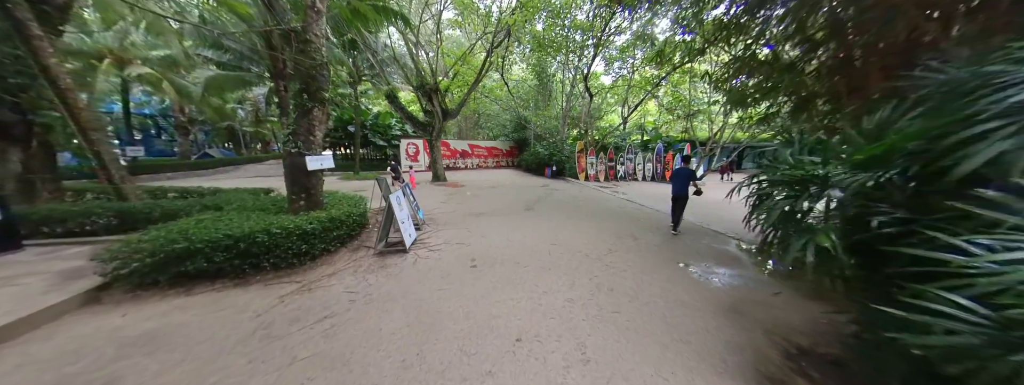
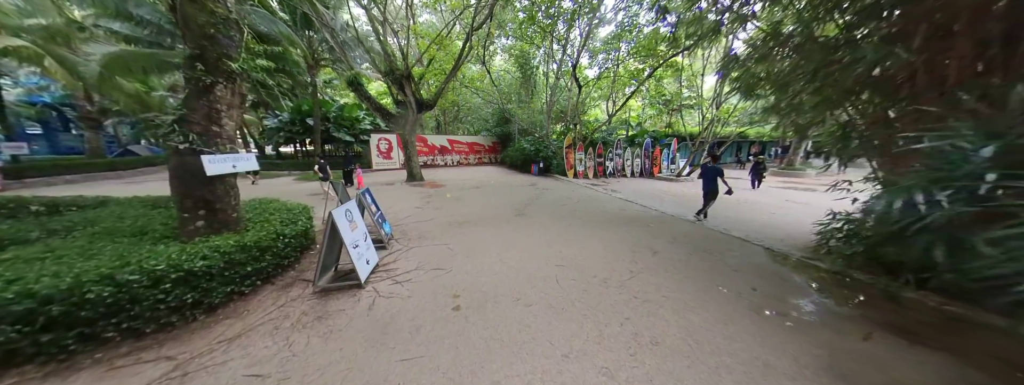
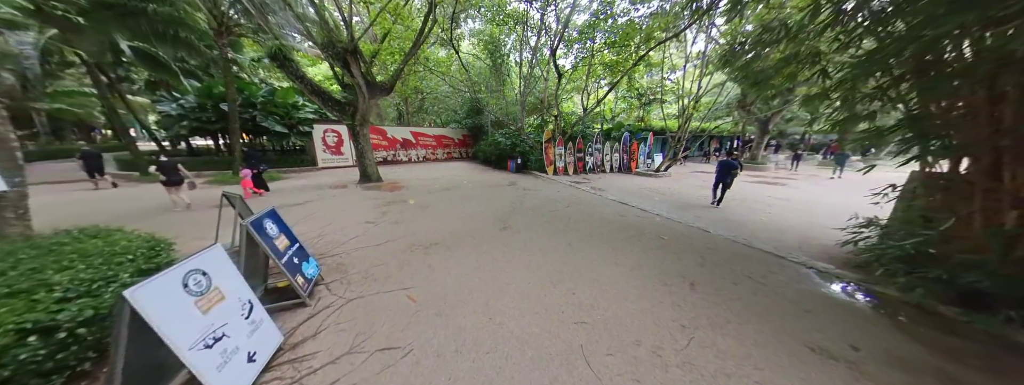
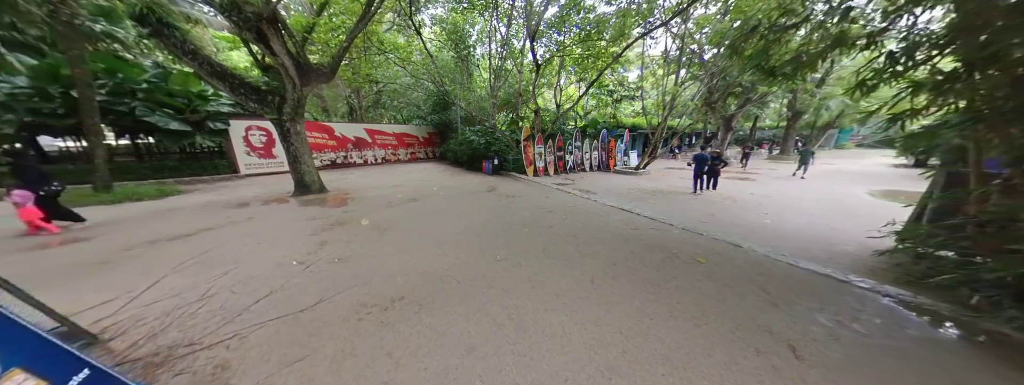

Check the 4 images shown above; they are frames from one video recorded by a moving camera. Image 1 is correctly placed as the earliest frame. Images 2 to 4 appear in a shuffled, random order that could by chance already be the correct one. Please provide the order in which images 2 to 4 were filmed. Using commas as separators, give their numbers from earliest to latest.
2, 3, 4
